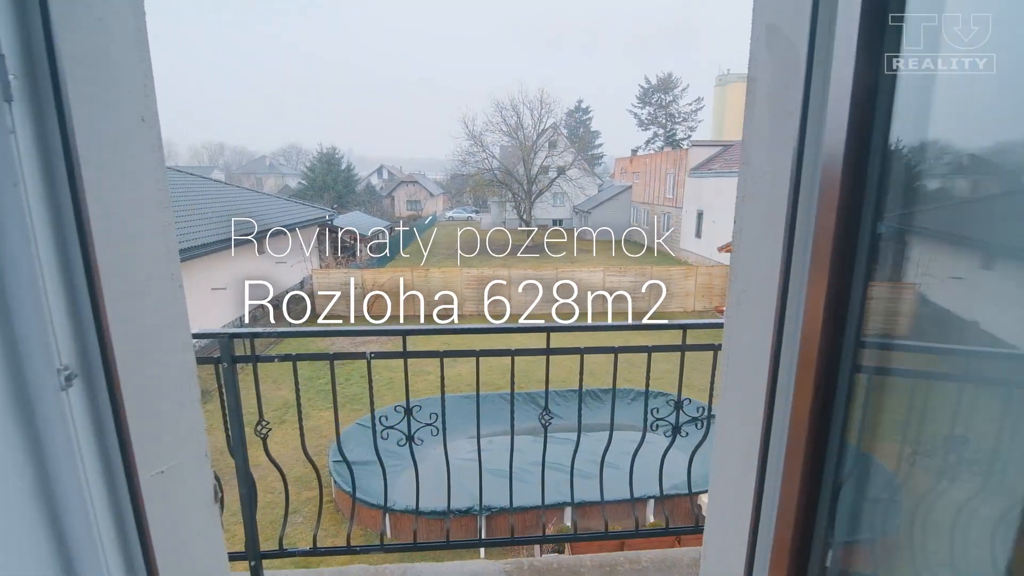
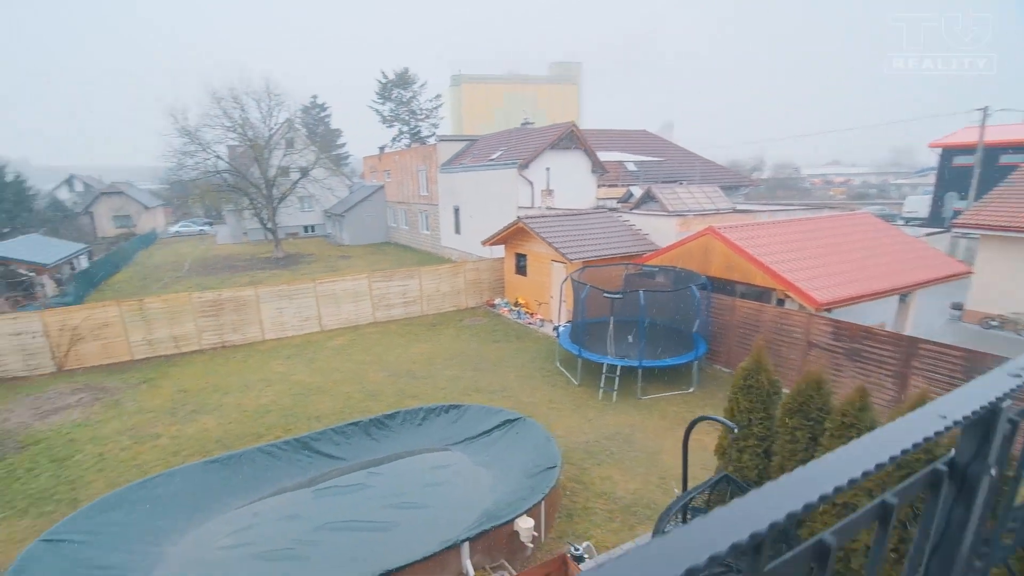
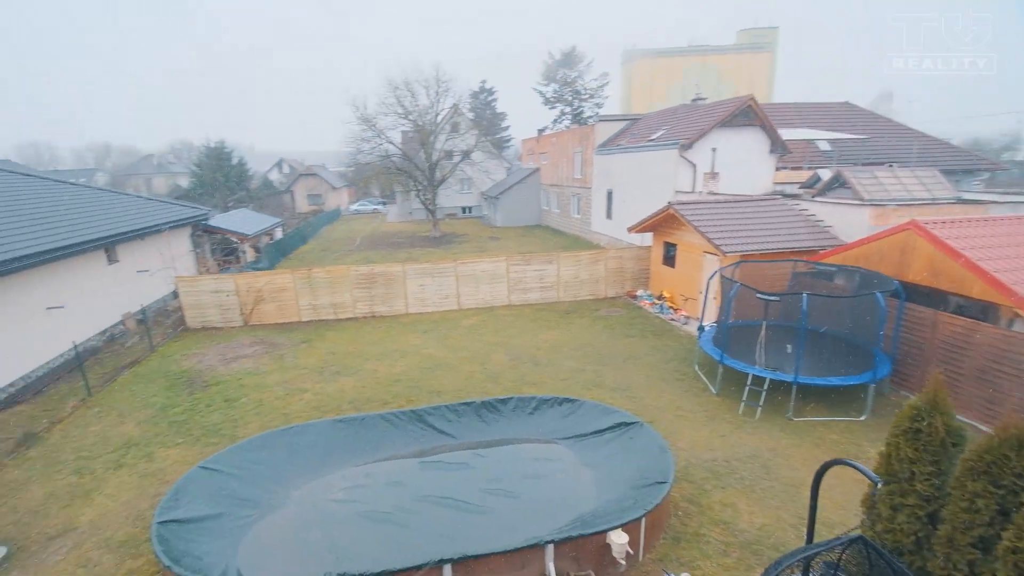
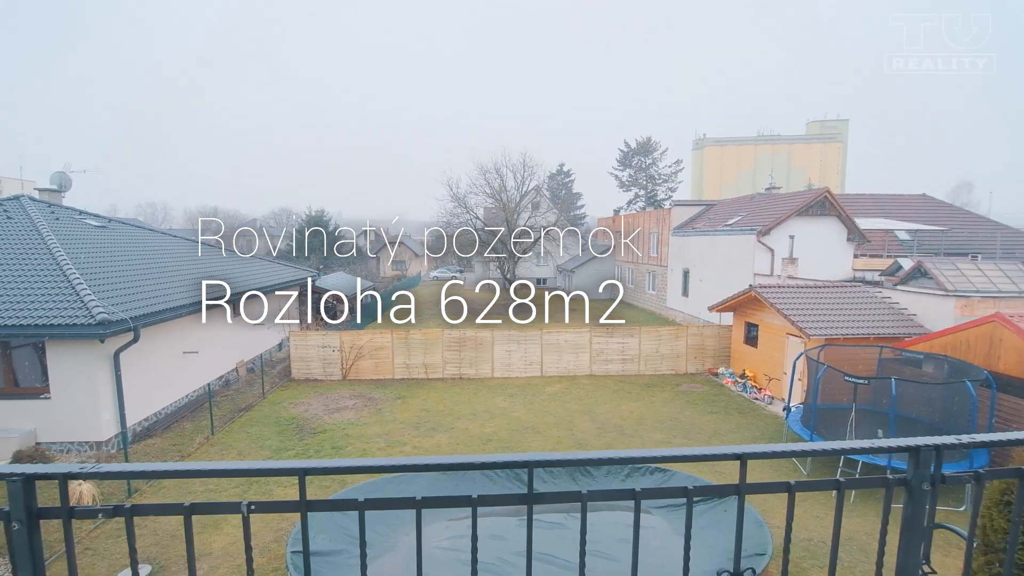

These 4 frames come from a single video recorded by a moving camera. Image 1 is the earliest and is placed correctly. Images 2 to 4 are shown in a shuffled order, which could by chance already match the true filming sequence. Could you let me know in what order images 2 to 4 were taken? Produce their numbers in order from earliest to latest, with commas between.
4, 2, 3
